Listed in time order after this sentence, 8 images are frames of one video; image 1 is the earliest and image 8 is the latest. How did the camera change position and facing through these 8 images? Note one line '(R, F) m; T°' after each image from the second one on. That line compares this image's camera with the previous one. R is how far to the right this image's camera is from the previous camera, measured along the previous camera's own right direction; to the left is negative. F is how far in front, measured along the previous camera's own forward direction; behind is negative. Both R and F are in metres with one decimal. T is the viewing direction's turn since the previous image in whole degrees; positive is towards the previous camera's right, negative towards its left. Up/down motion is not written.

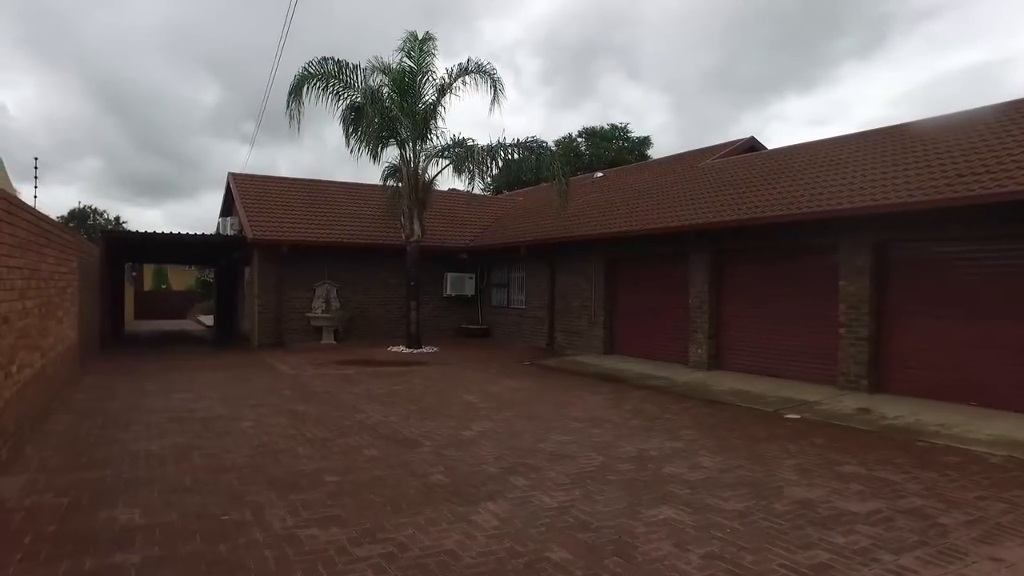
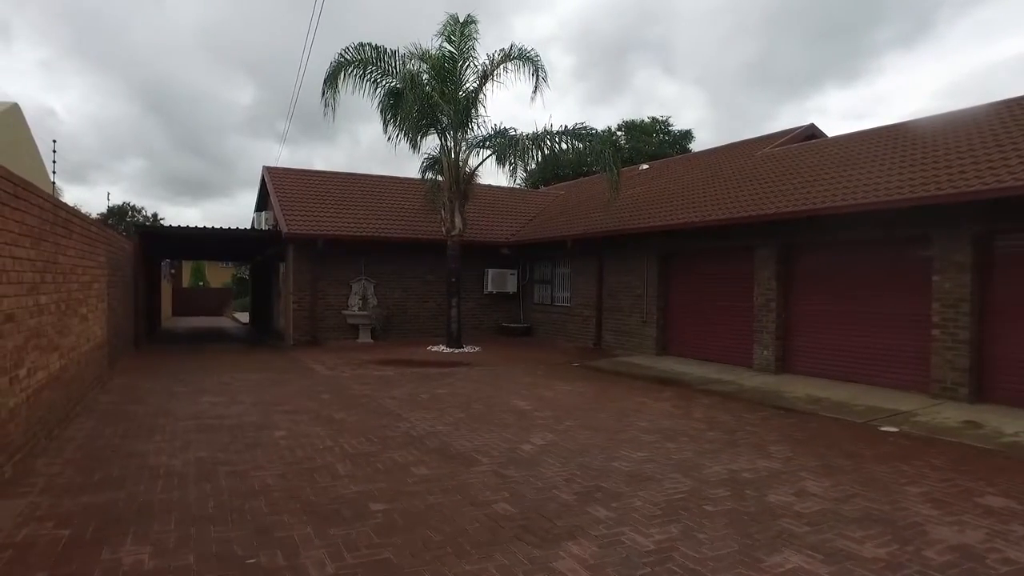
(-0.3, +0.8) m; -3°
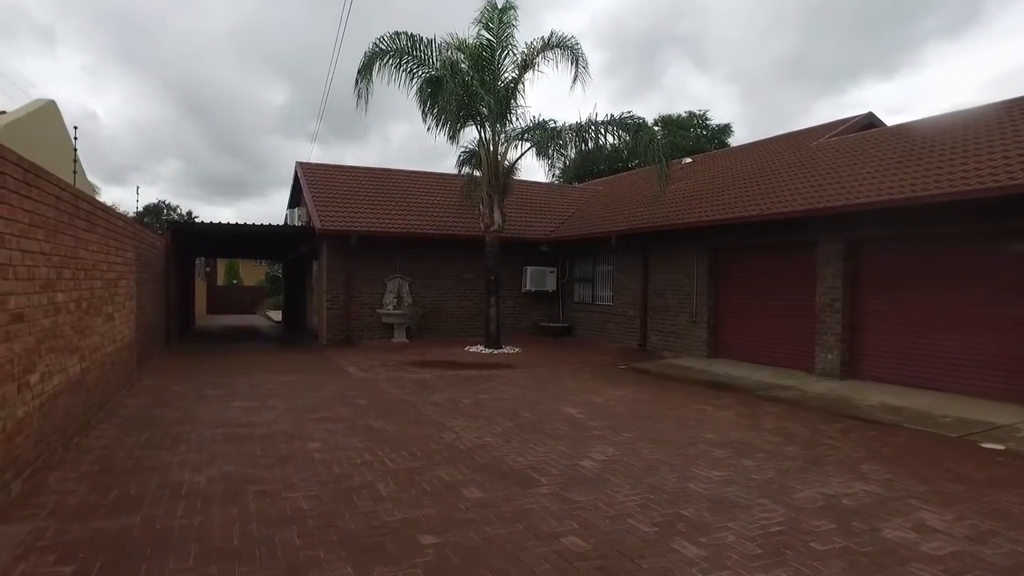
(-0.2, +0.6) m; -2°
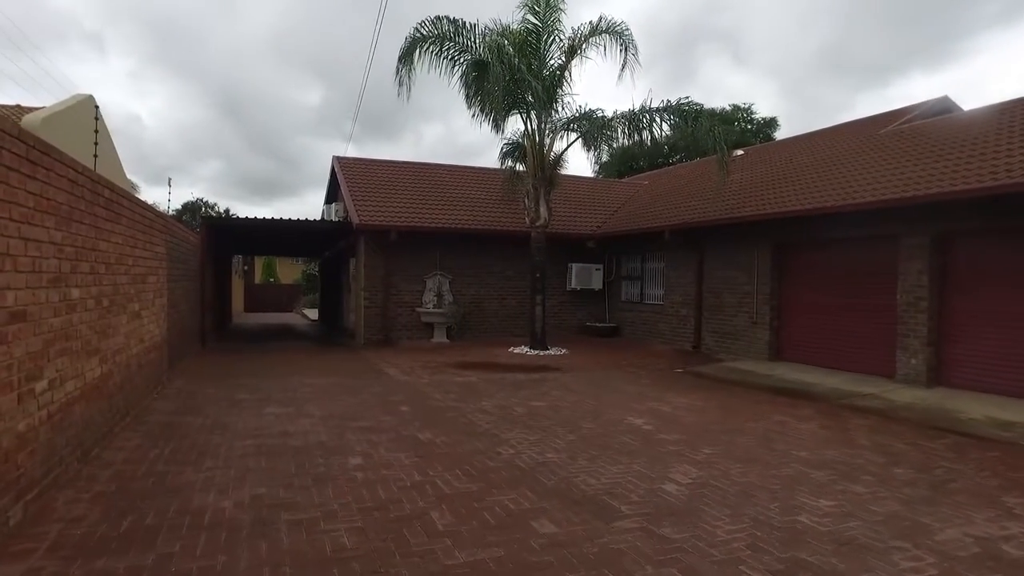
(-0.2, +0.7) m; -3°
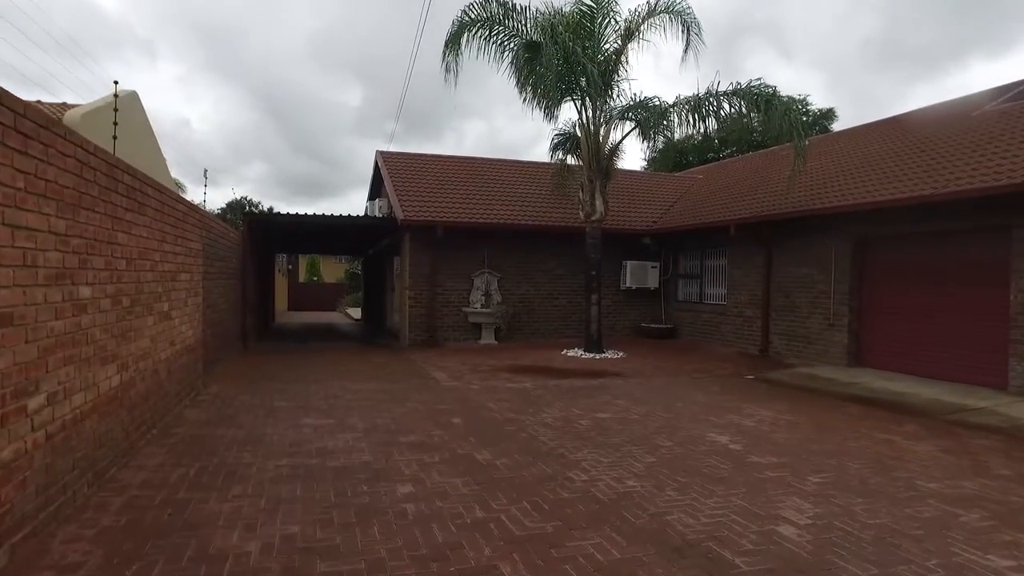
(-0.2, +0.8) m; -3°
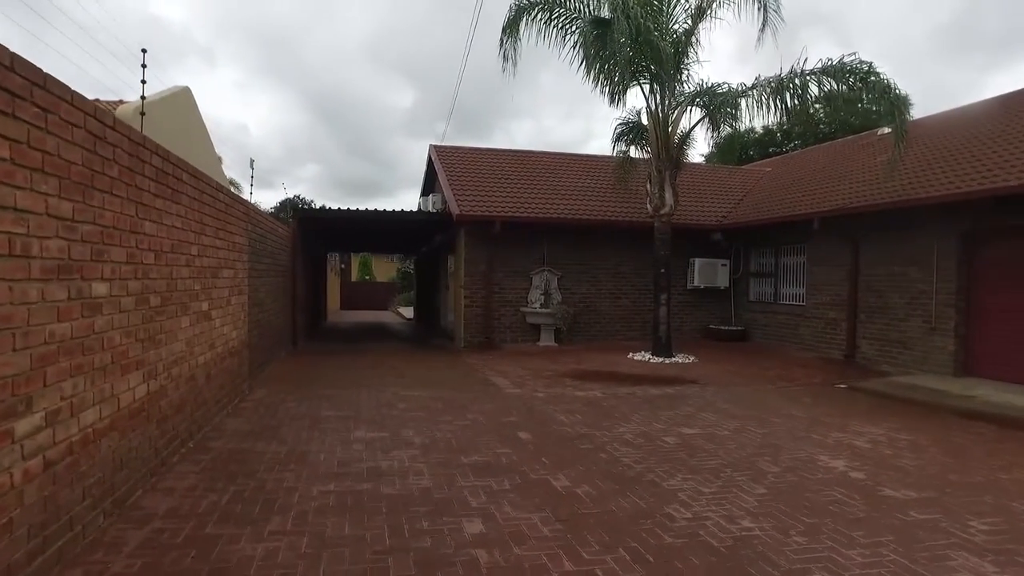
(-0.2, +0.8) m; -4°
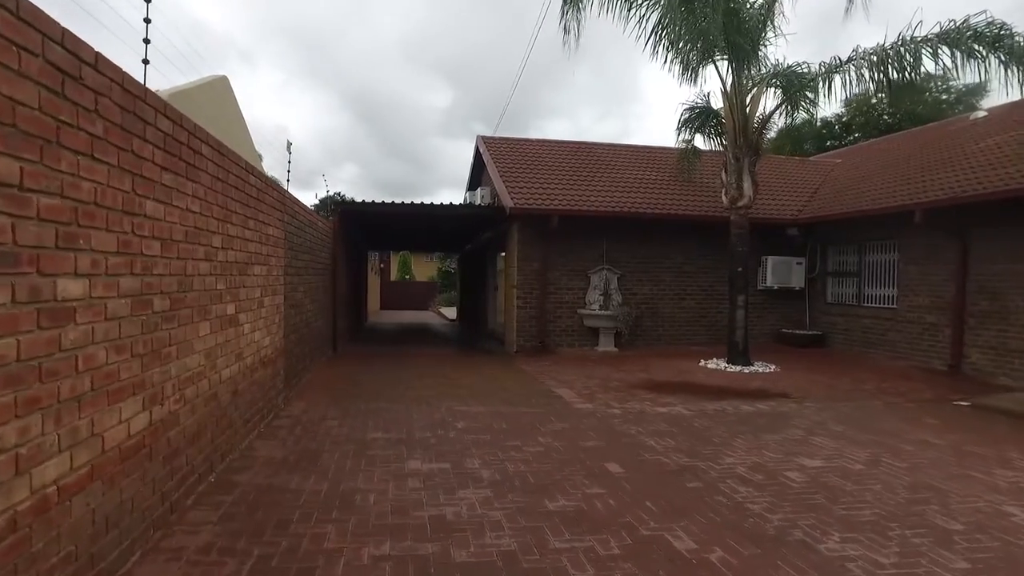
(-0.3, +1.1) m; -3°
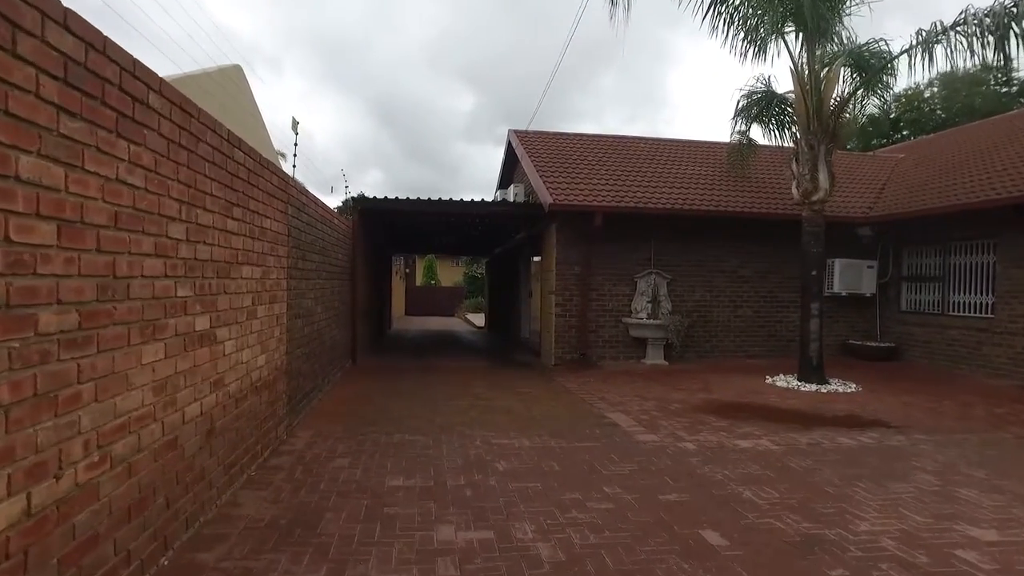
(-0.2, +1.3) m; -2°
